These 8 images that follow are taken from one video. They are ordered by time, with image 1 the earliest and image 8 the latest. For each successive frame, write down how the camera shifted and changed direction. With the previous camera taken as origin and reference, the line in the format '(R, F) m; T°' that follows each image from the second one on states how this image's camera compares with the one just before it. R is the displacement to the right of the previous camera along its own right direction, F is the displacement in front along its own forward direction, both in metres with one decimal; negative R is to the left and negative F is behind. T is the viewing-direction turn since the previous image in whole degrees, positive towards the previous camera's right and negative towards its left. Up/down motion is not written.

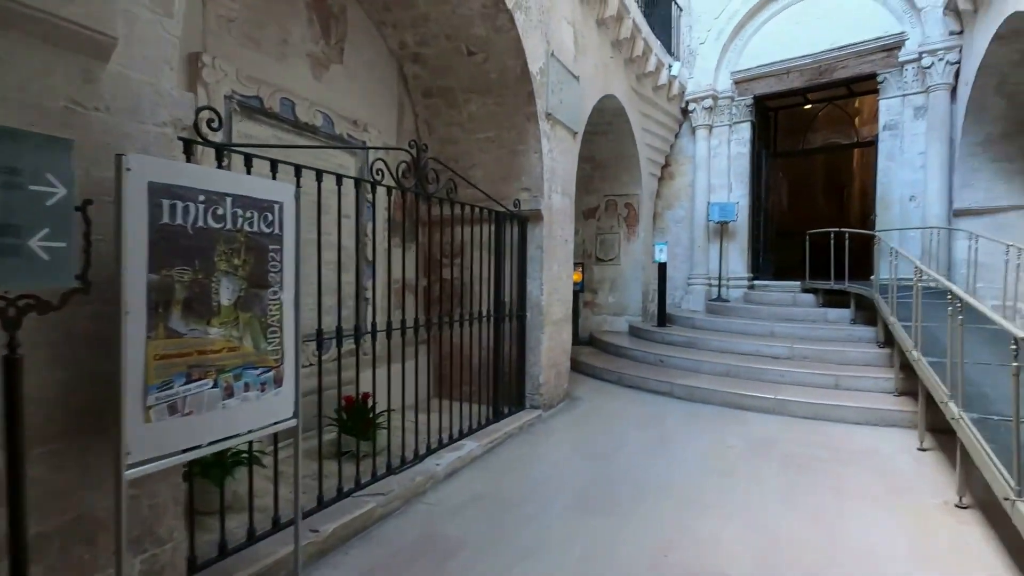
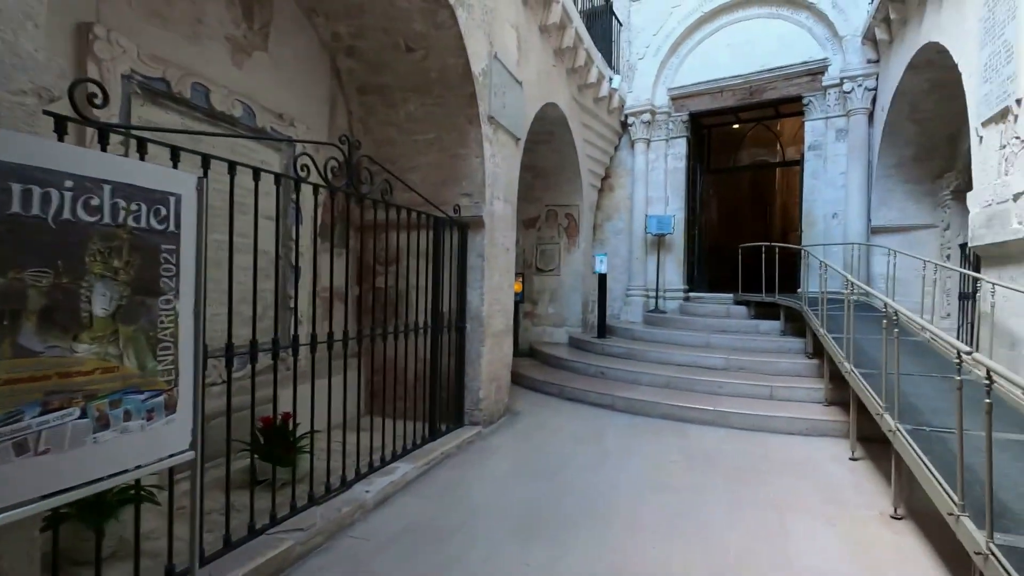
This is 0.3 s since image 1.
(0.0, +0.2) m; +7°
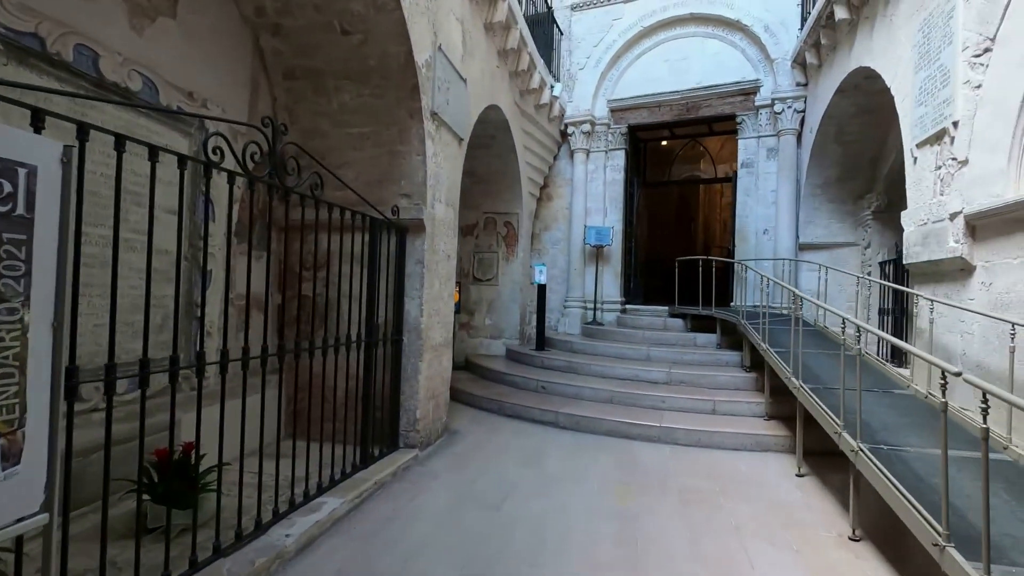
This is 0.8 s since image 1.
(-0.1, +0.3) m; +8°
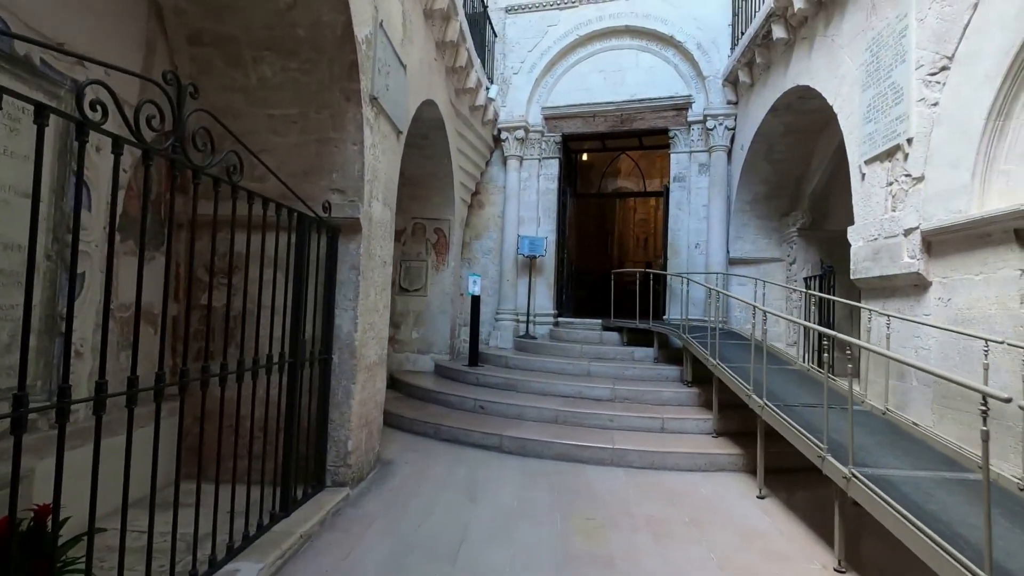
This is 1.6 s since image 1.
(-0.2, +0.4) m; +9°
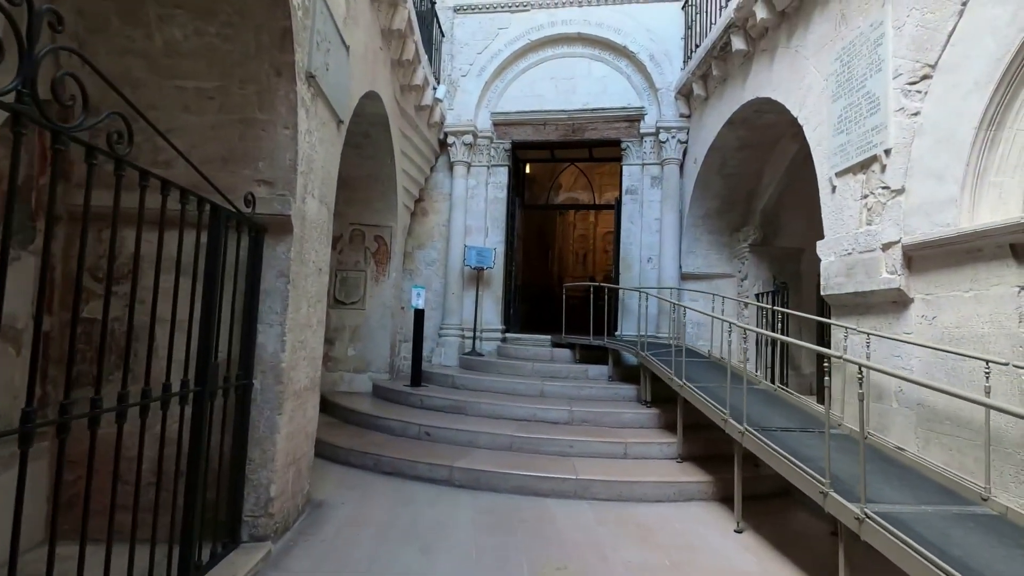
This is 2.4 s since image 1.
(-0.1, +0.4) m; +7°
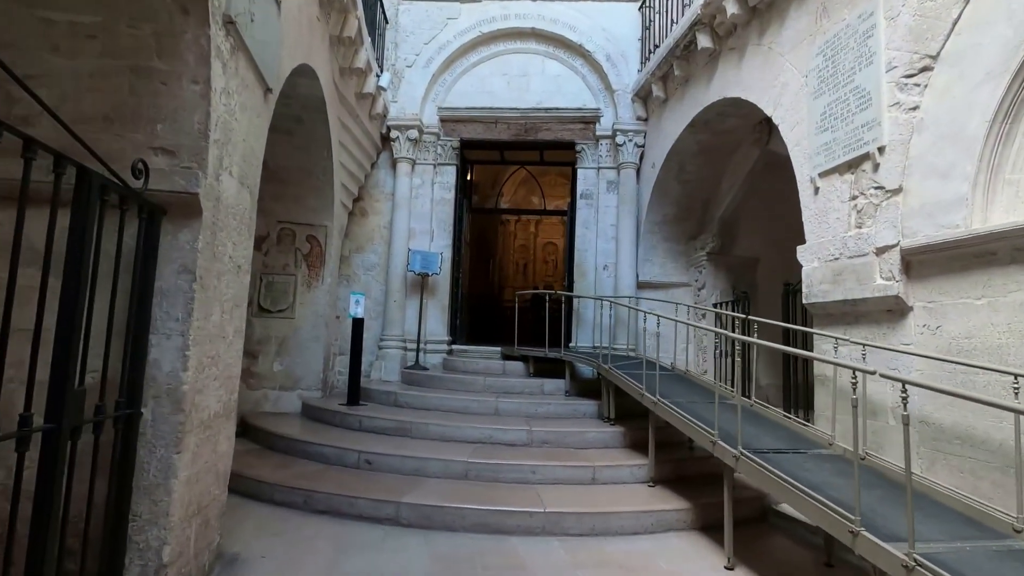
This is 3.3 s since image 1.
(-0.1, +0.5) m; +7°
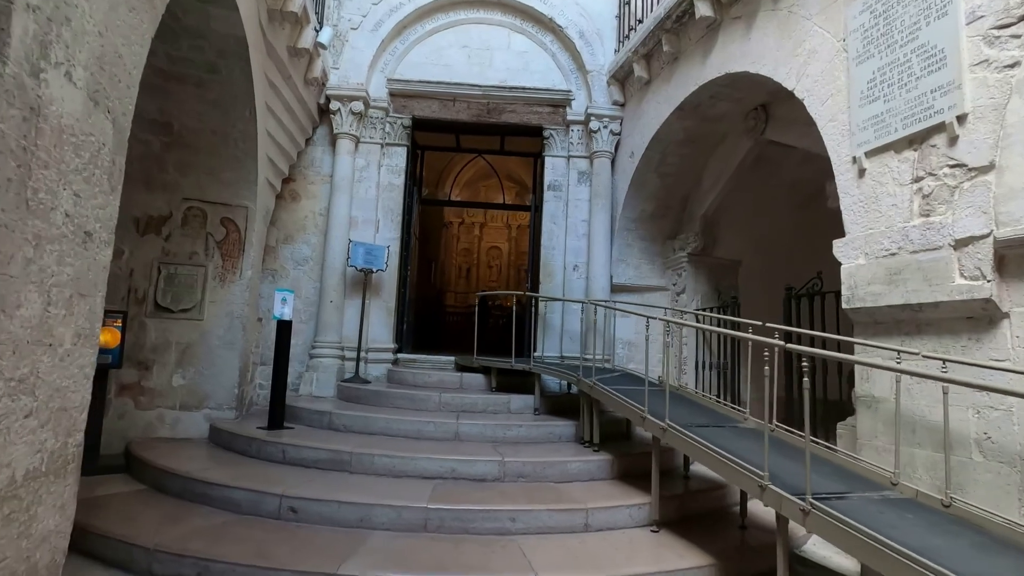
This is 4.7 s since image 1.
(-0.2, +0.8) m; +7°
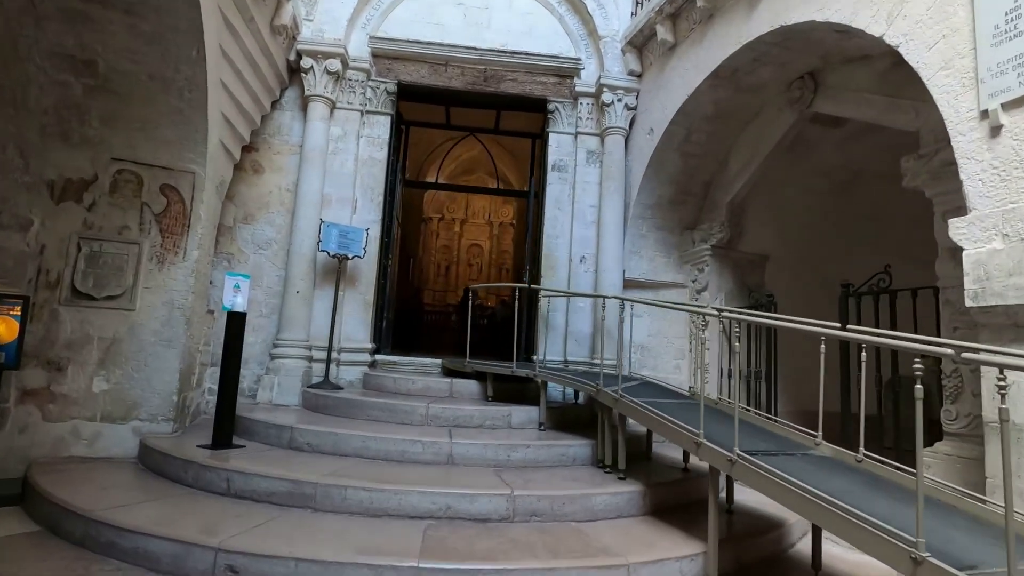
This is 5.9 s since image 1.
(-0.2, +0.7) m; +3°
